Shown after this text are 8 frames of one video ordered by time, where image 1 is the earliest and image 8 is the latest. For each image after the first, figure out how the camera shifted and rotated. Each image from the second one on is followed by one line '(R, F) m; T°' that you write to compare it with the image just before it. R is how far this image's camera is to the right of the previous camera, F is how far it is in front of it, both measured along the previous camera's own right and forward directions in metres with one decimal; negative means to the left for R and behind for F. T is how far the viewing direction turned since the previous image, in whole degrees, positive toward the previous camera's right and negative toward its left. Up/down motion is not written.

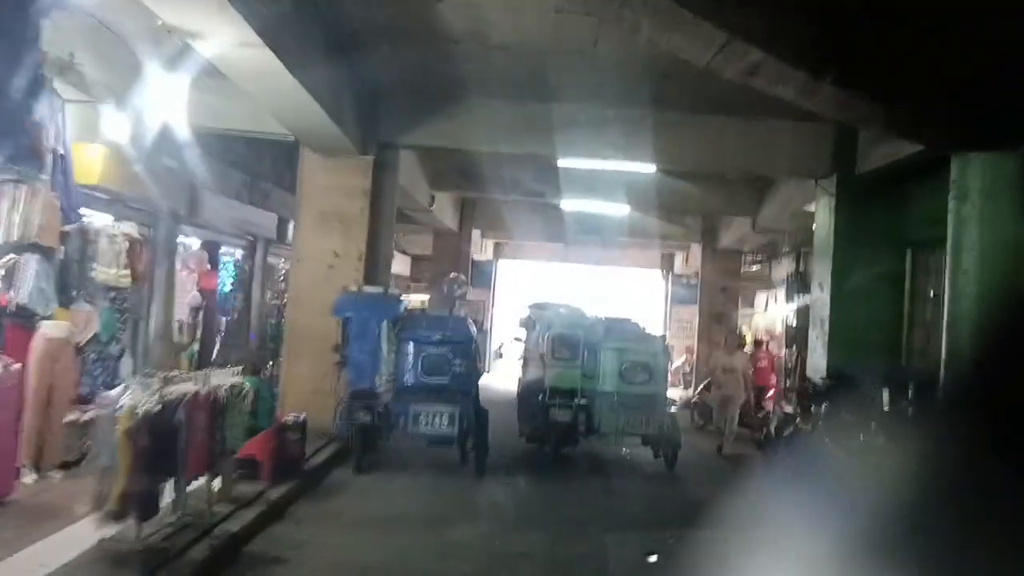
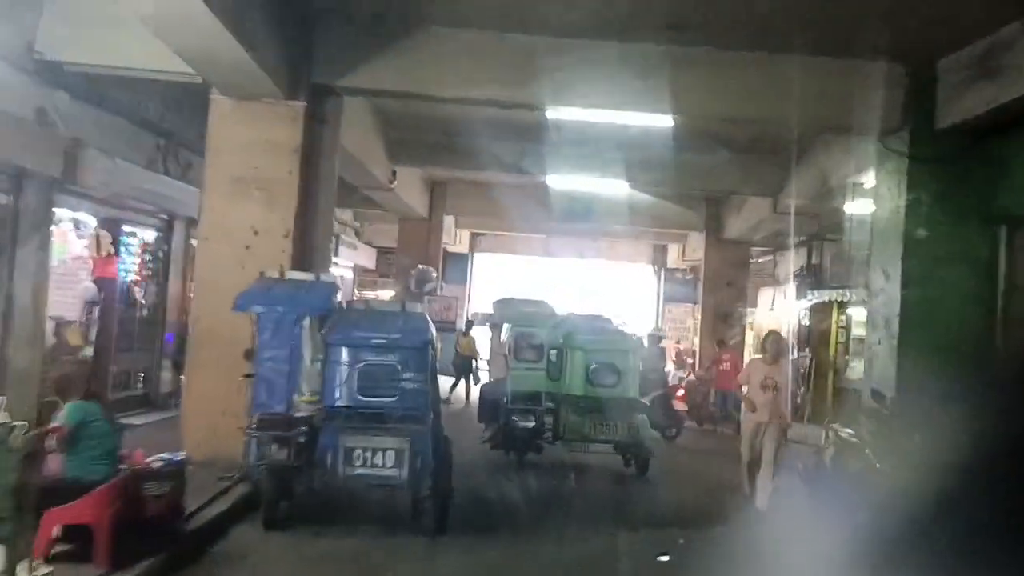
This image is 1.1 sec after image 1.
(0.0, +2.4) m; +1°
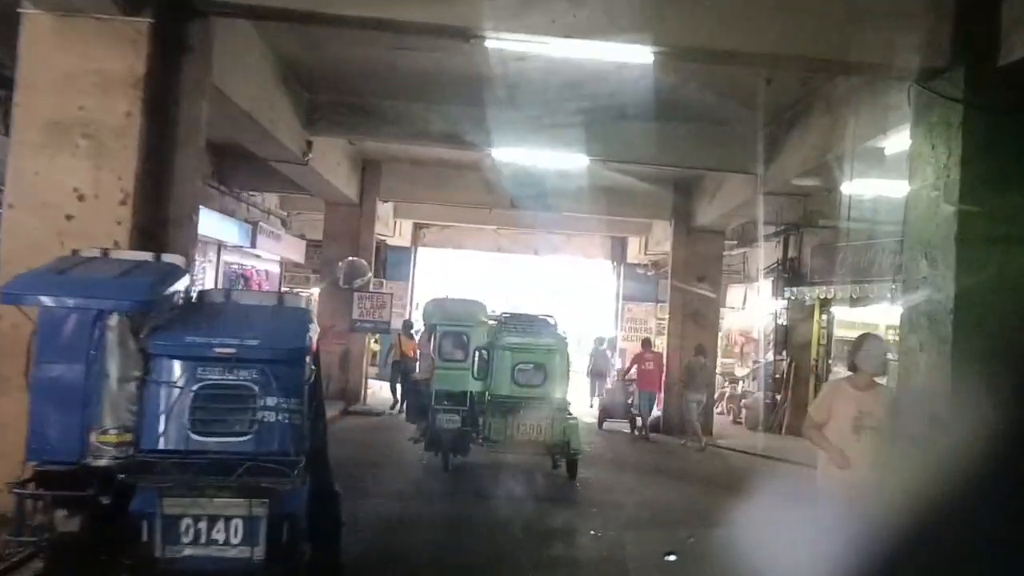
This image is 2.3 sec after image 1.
(+0.2, +2.0) m; +3°
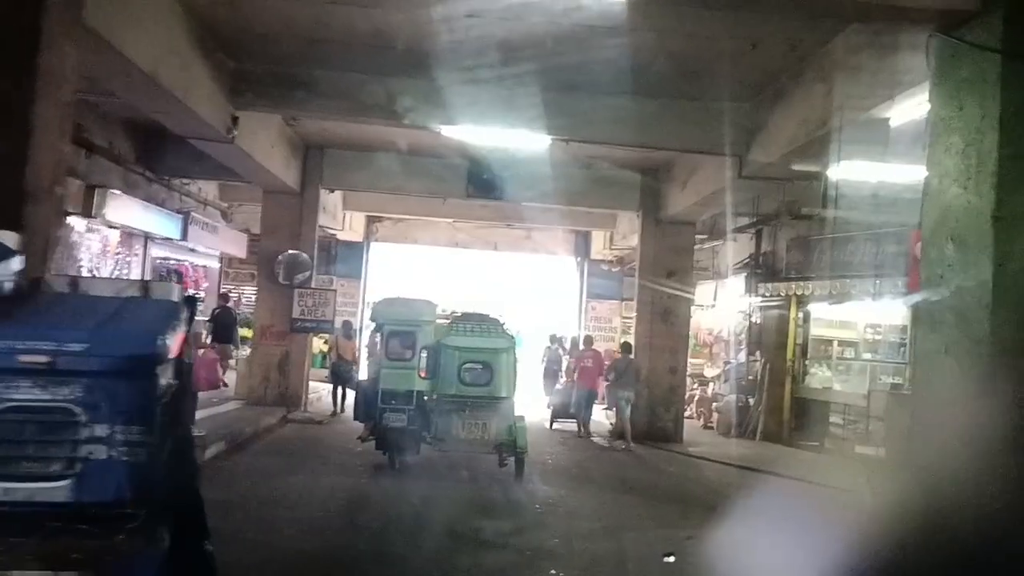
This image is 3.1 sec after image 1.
(+0.1, +1.1) m; +2°
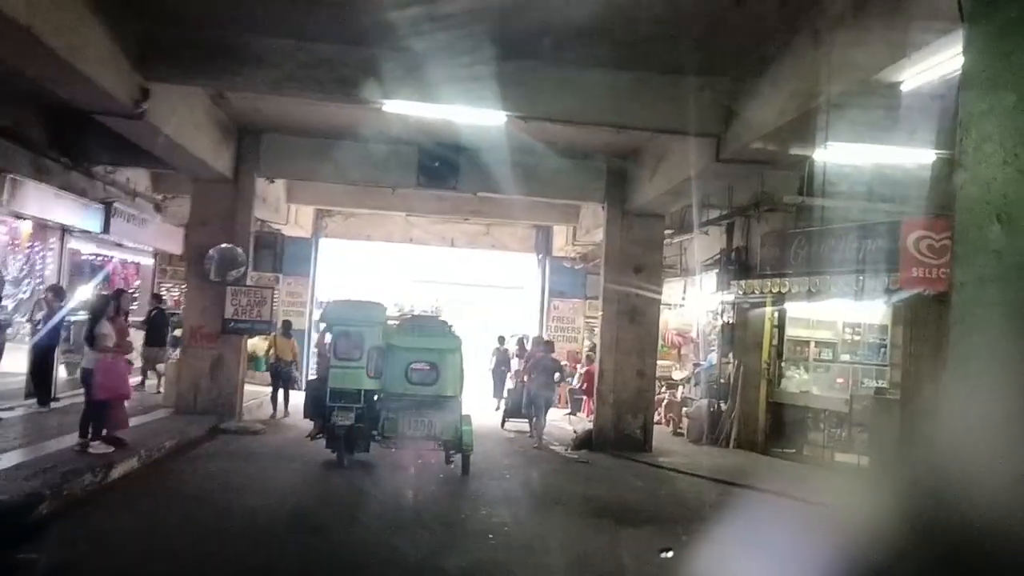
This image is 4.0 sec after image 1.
(+0.1, +1.1) m; +2°
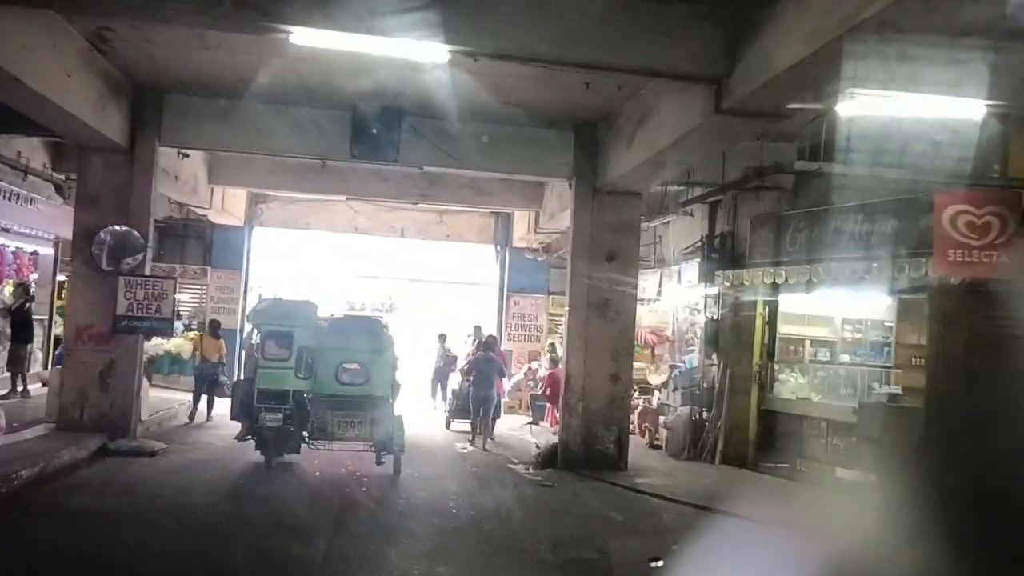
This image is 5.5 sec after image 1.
(+0.1, +1.8) m; +2°
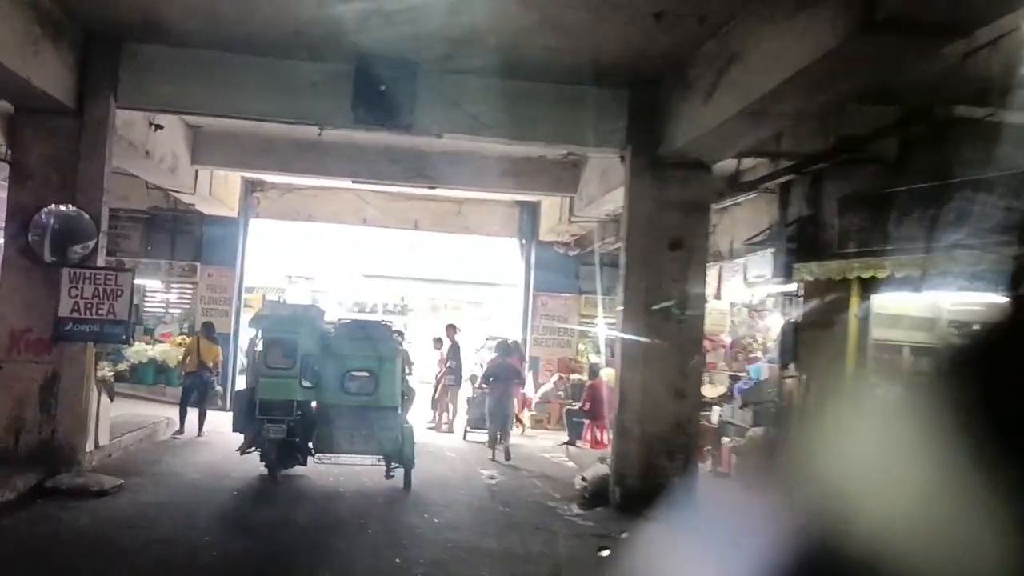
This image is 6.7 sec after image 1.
(-0.3, +2.0) m; -1°
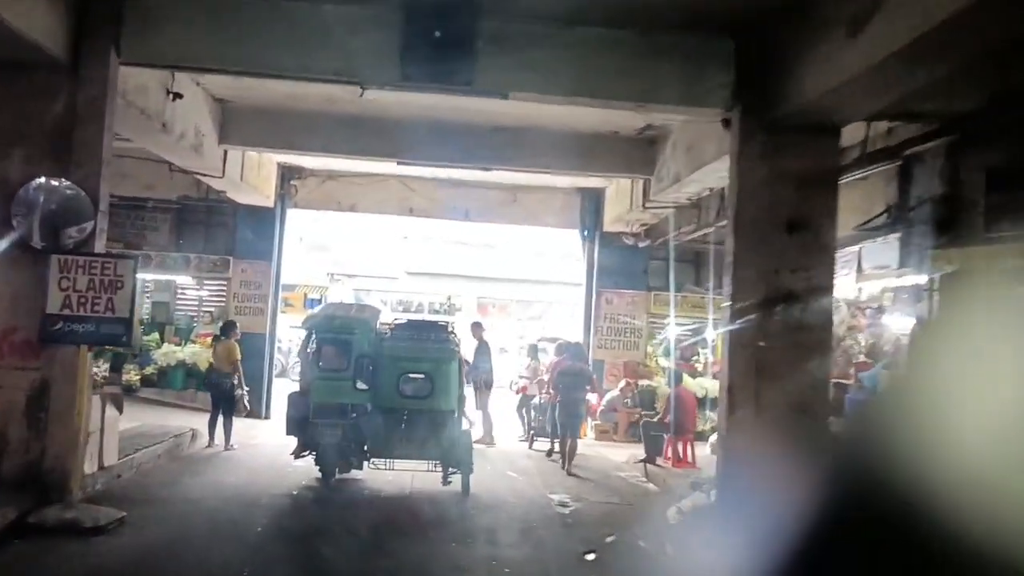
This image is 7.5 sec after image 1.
(-0.3, +1.5) m; -3°
